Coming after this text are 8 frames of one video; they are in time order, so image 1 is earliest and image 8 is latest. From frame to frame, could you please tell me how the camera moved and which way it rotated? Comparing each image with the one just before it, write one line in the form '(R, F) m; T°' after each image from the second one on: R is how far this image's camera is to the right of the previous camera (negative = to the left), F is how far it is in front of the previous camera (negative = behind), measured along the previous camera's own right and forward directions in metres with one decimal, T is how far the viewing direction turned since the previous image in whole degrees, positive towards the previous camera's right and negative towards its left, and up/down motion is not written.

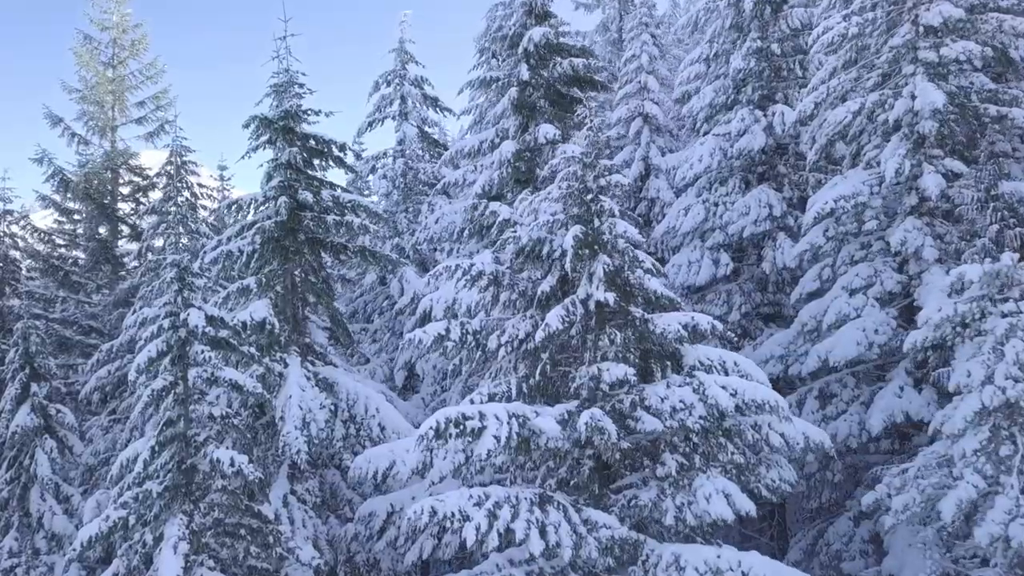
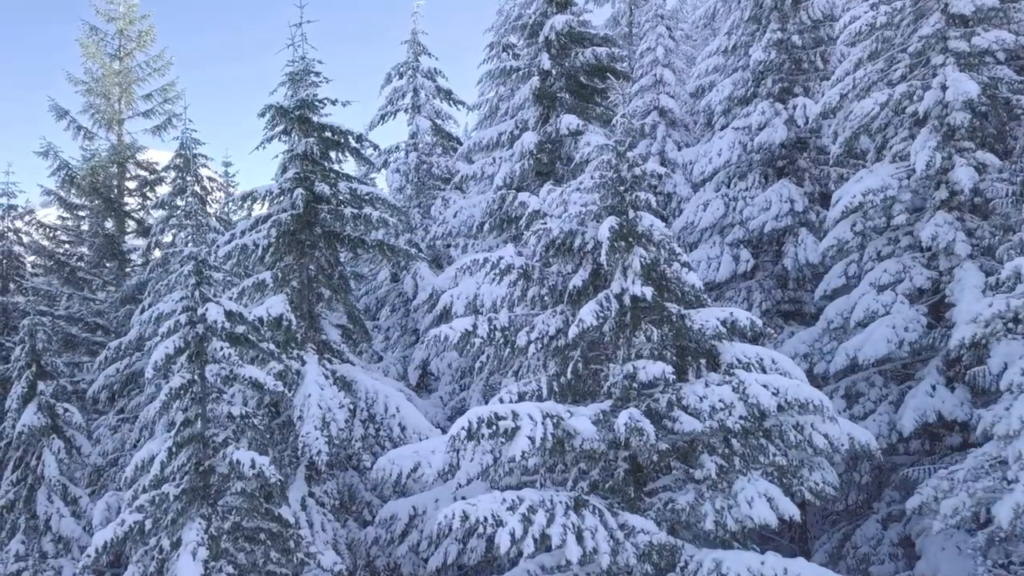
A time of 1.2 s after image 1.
(-0.4, +0.3) m; 0°
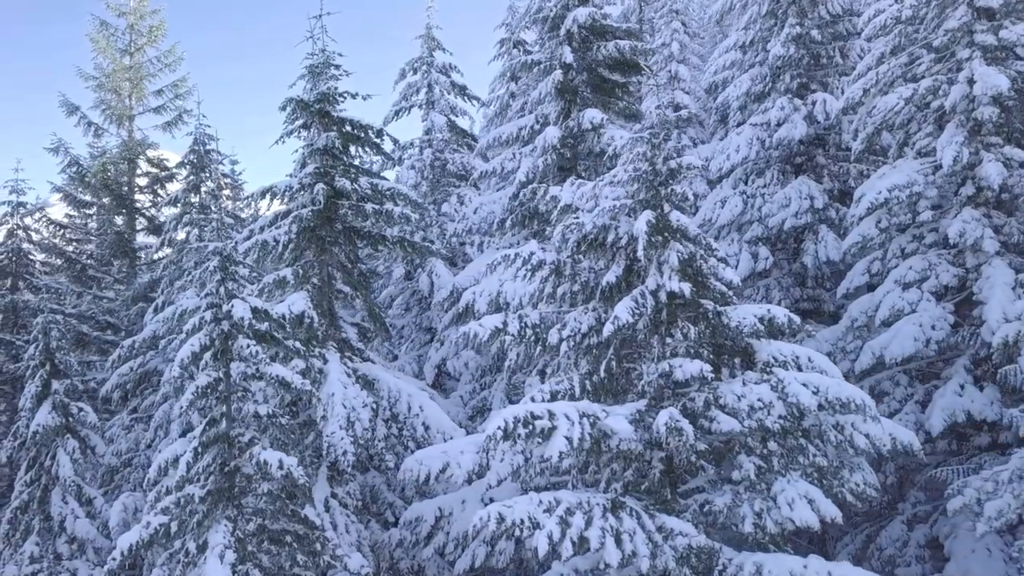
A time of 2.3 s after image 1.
(-0.4, +0.2) m; 0°
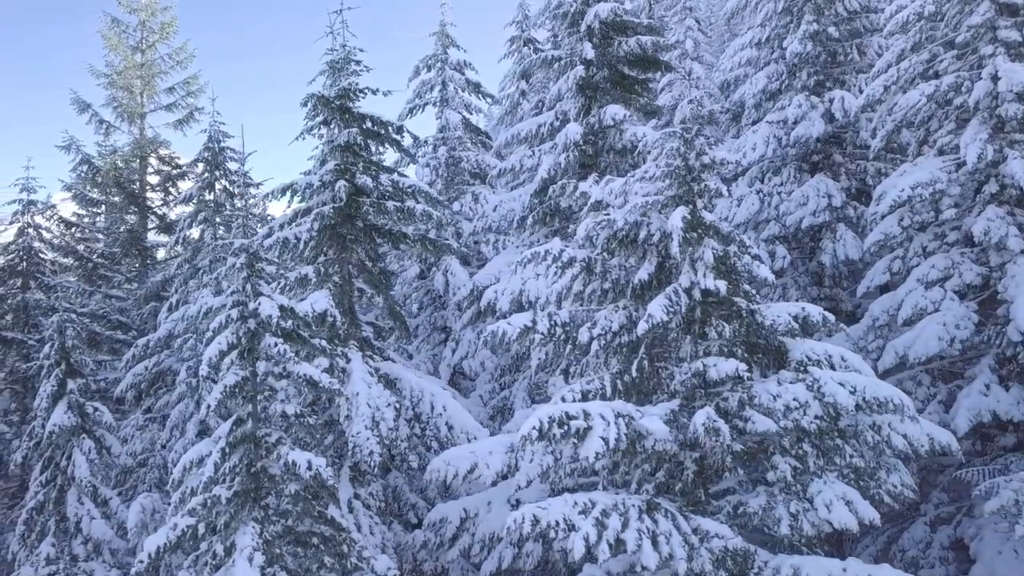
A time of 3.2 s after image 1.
(-0.4, +0.1) m; 0°
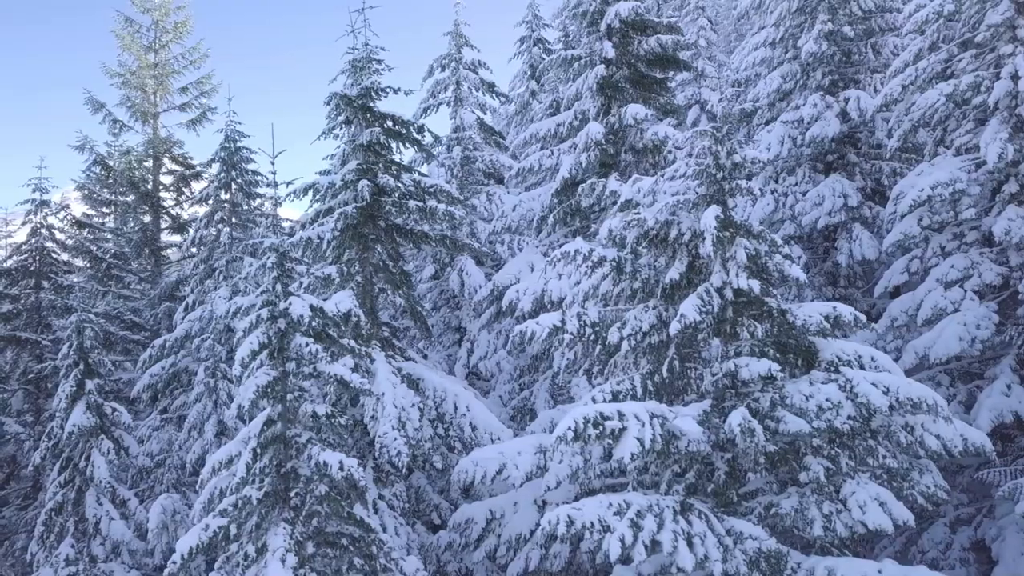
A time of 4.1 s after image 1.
(-0.4, 0.0) m; 0°
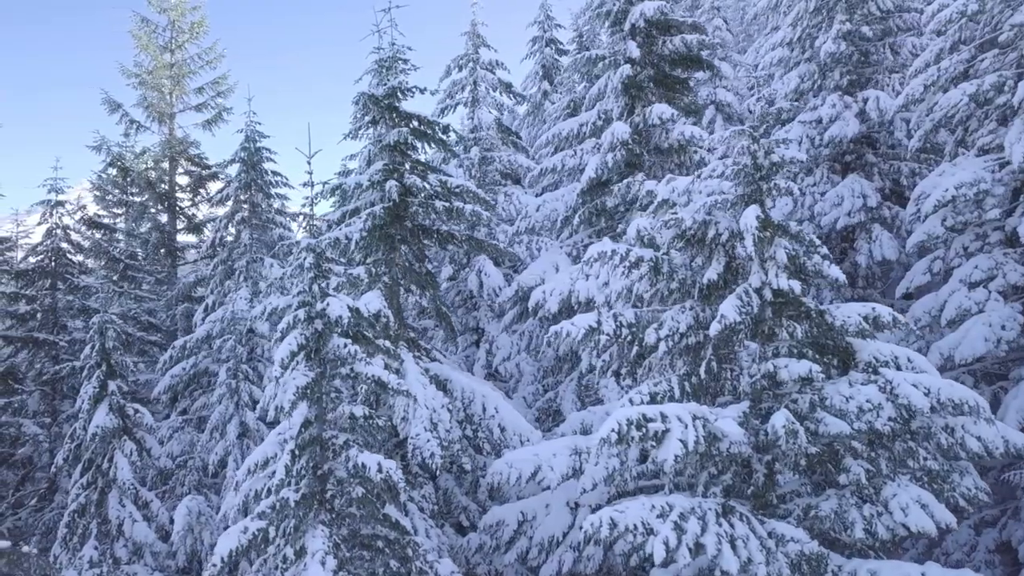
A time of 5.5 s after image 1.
(-0.4, 0.0) m; 0°
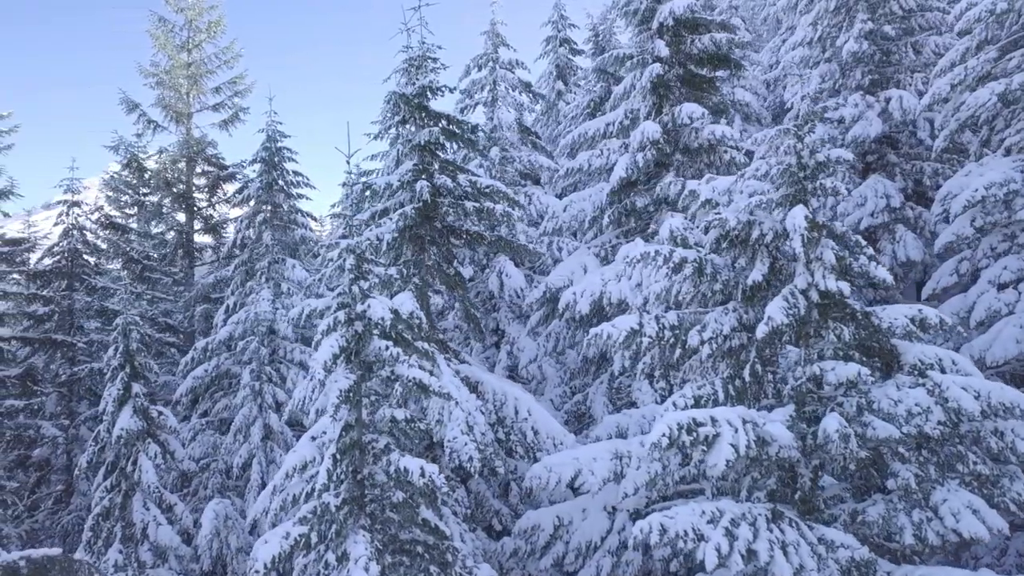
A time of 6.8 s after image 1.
(-0.5, +0.1) m; 0°
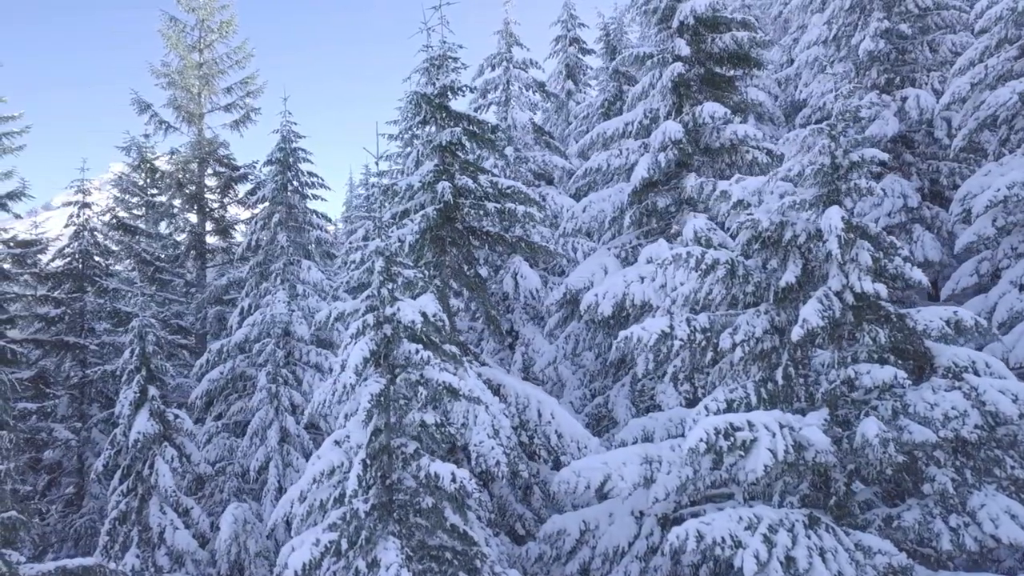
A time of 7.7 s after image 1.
(-0.3, +0.1) m; 0°
